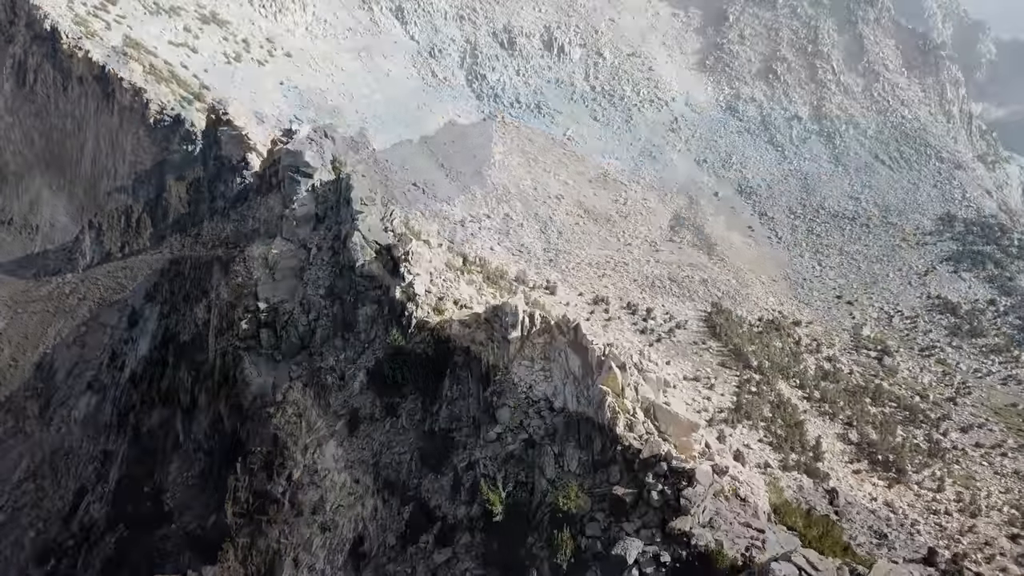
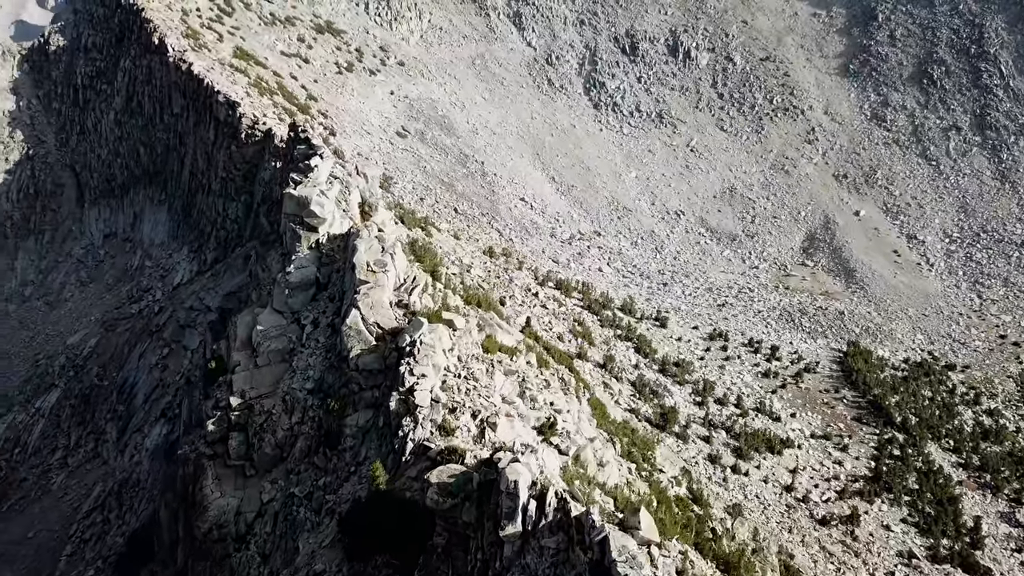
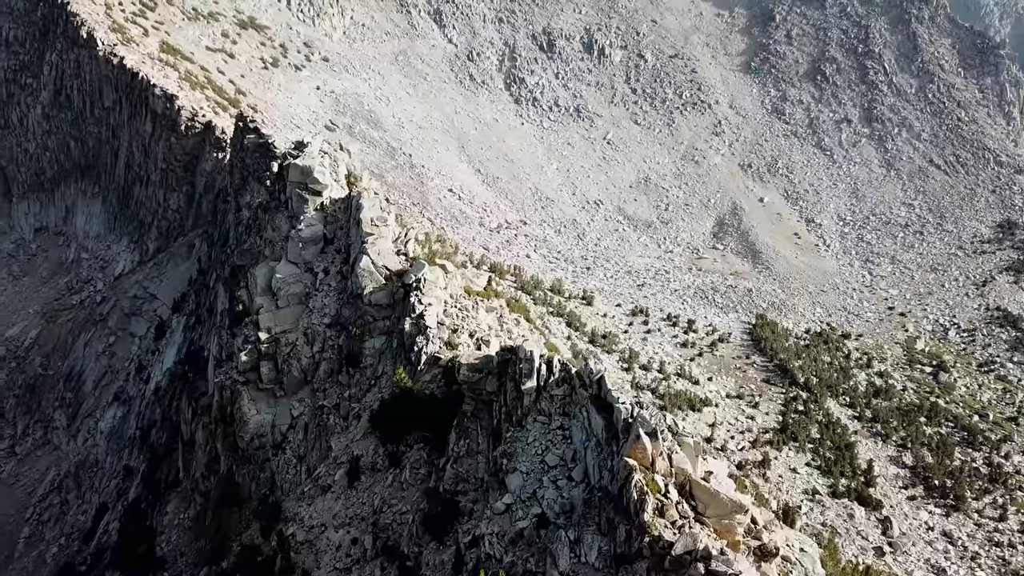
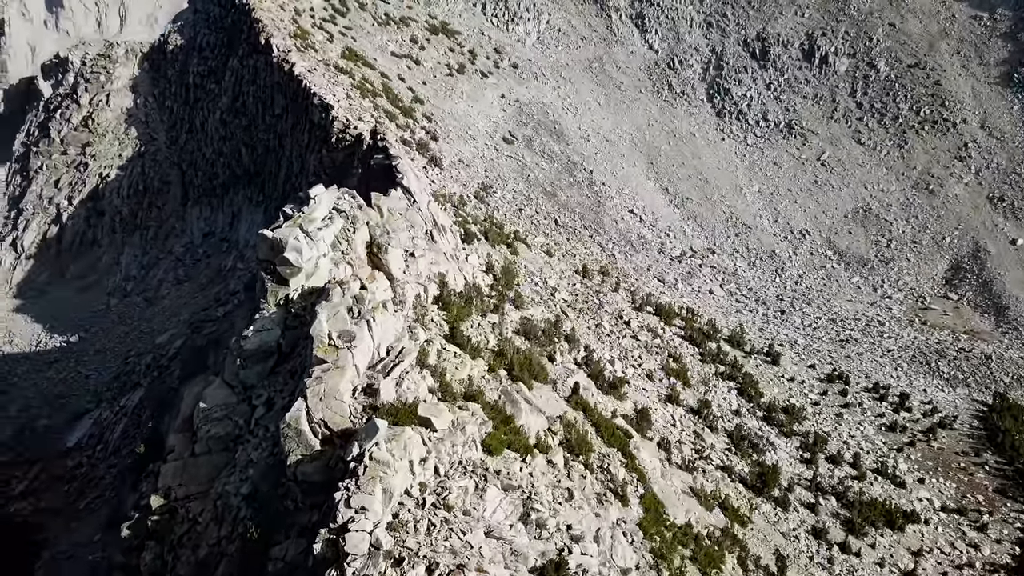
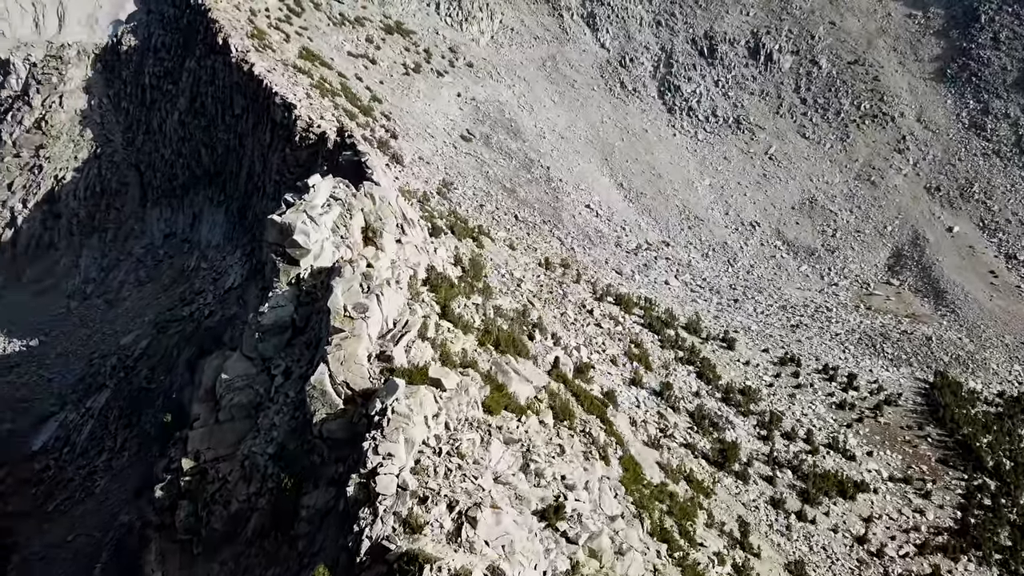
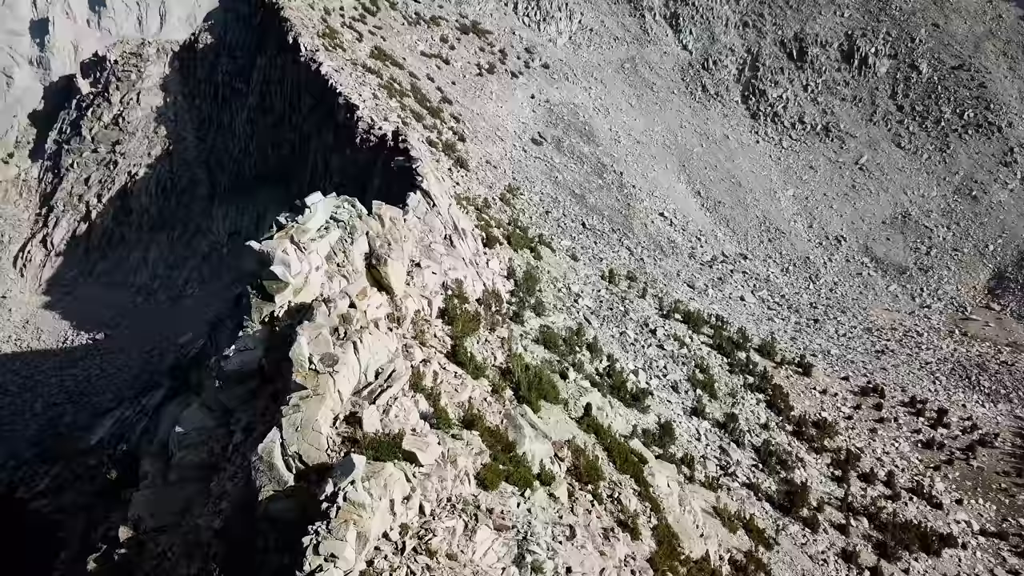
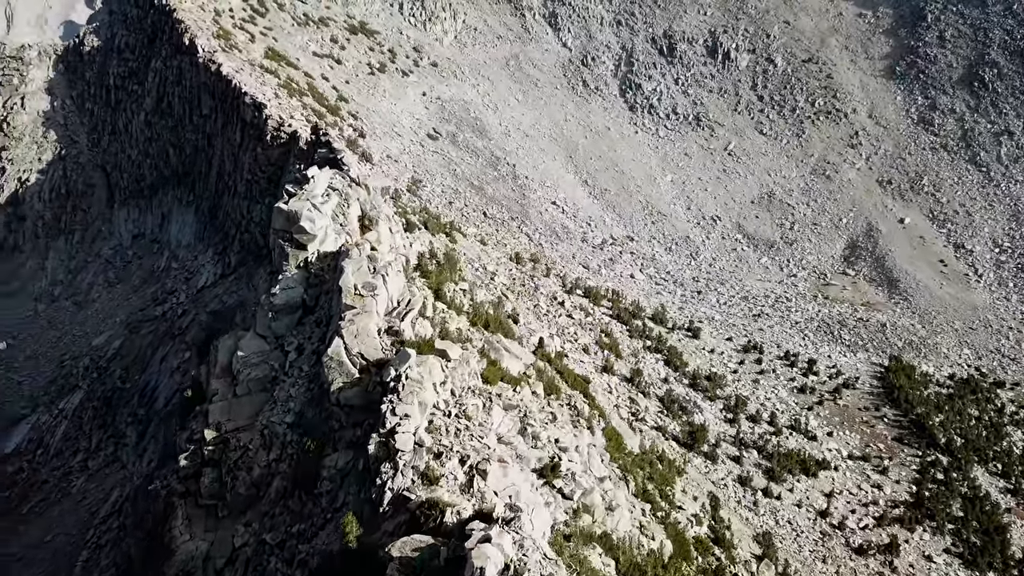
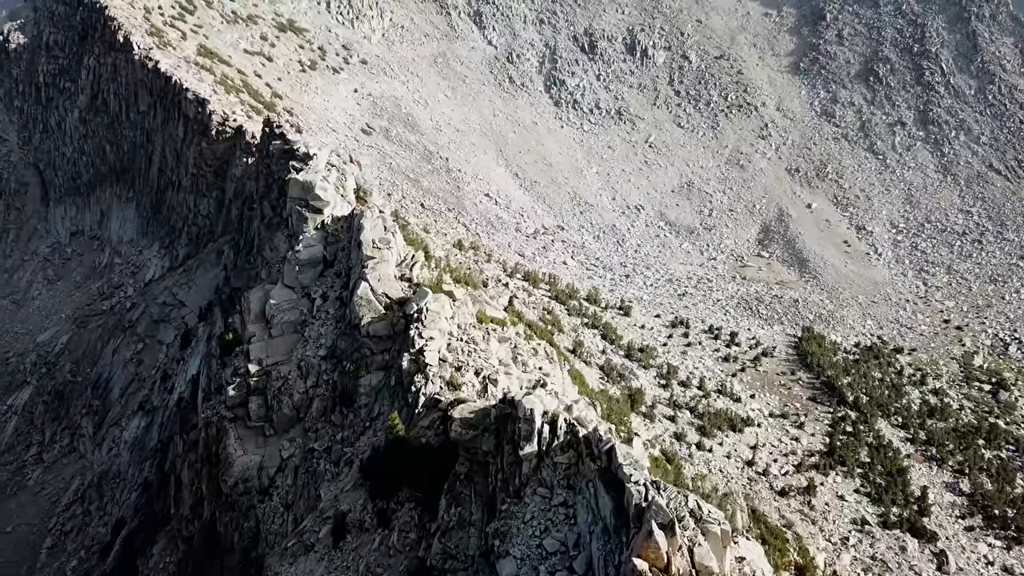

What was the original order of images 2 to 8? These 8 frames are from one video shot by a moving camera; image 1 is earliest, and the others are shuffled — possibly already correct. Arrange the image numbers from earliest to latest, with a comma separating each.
3, 8, 2, 7, 5, 4, 6
